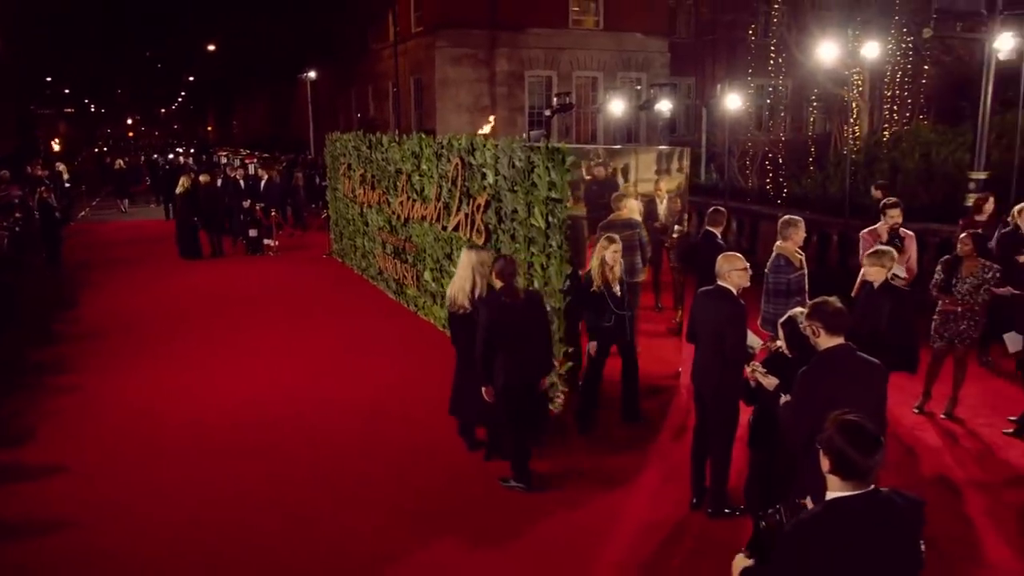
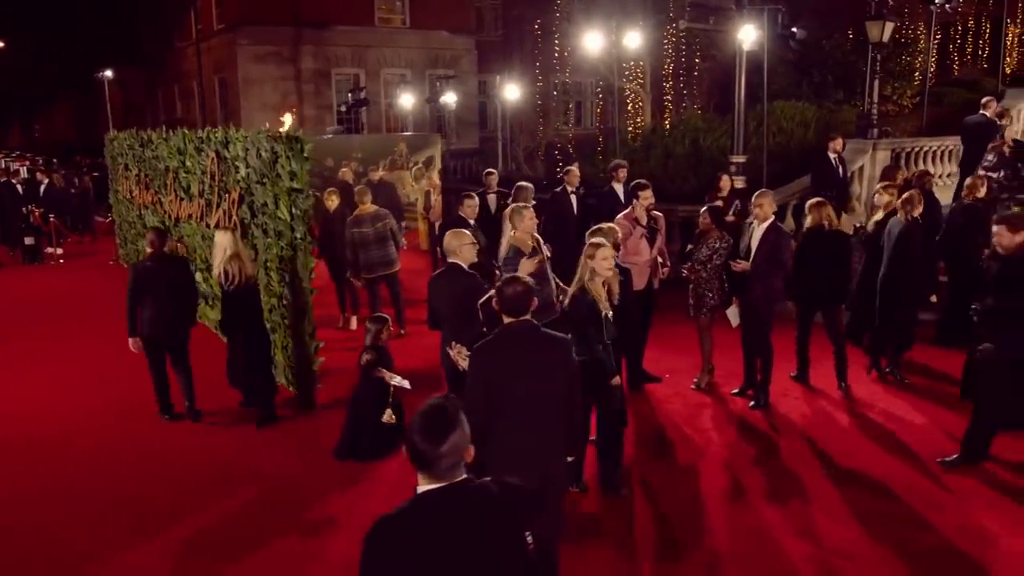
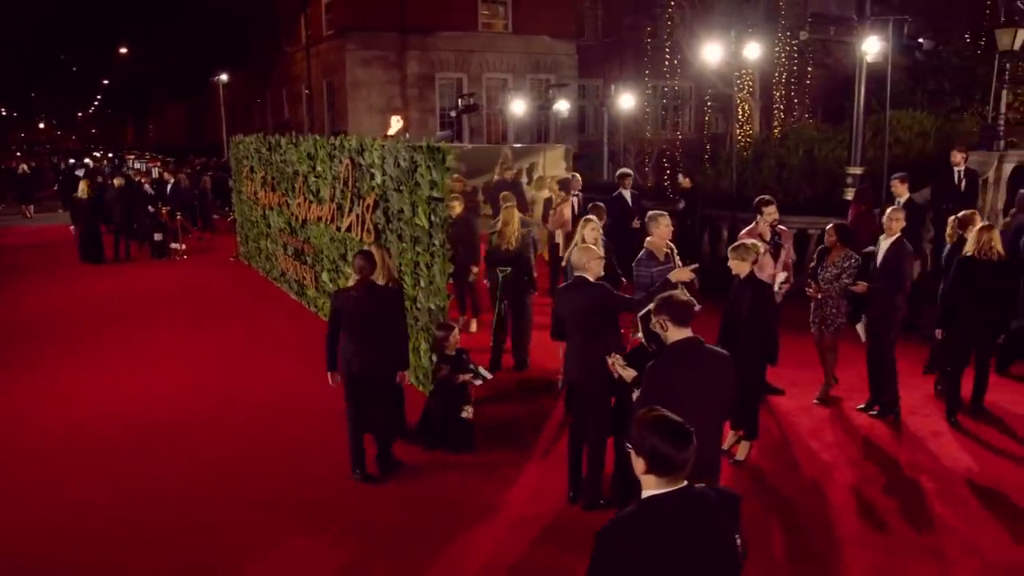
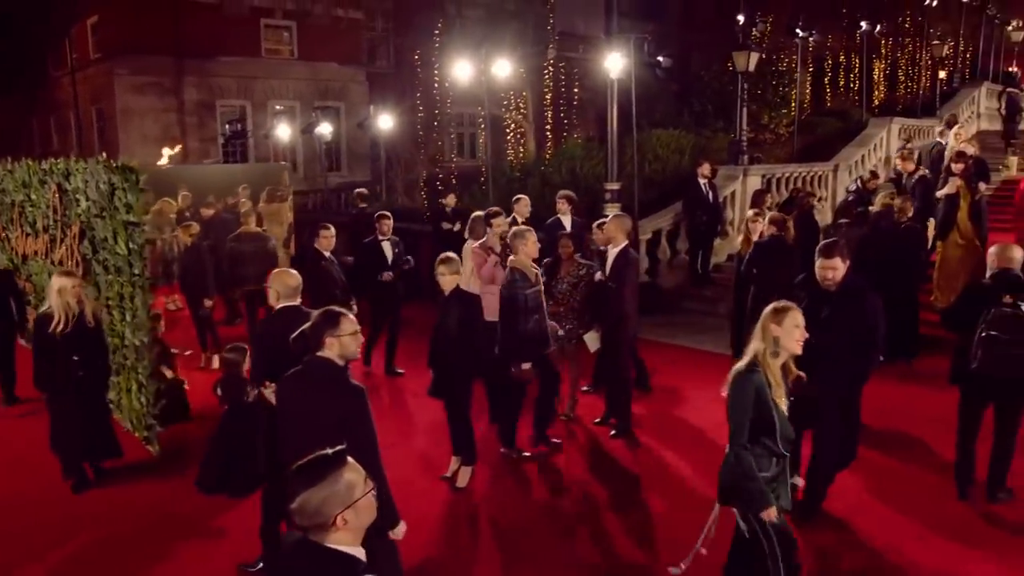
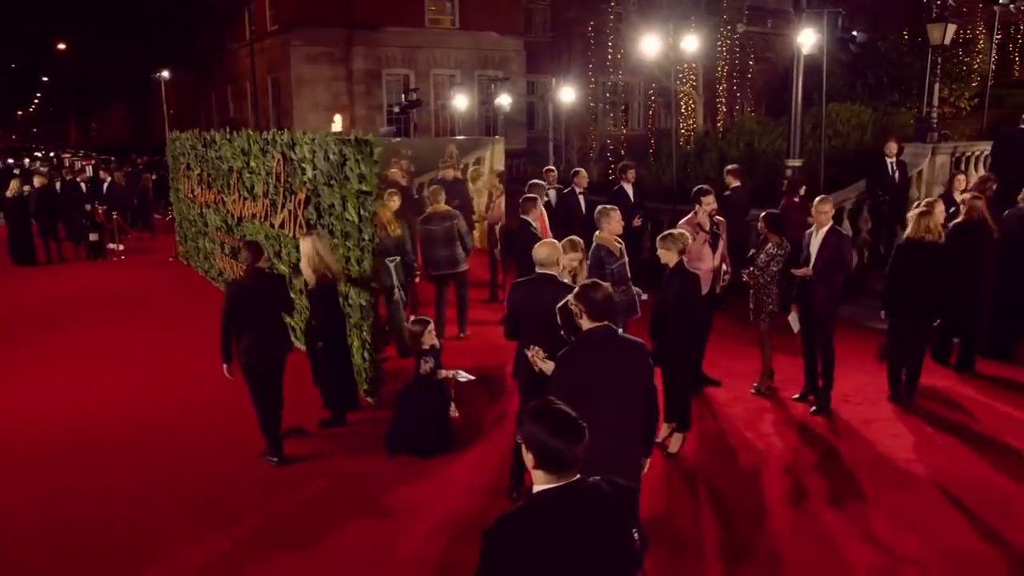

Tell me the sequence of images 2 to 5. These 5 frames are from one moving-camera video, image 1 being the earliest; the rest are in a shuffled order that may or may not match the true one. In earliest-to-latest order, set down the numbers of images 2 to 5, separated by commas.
3, 5, 2, 4
